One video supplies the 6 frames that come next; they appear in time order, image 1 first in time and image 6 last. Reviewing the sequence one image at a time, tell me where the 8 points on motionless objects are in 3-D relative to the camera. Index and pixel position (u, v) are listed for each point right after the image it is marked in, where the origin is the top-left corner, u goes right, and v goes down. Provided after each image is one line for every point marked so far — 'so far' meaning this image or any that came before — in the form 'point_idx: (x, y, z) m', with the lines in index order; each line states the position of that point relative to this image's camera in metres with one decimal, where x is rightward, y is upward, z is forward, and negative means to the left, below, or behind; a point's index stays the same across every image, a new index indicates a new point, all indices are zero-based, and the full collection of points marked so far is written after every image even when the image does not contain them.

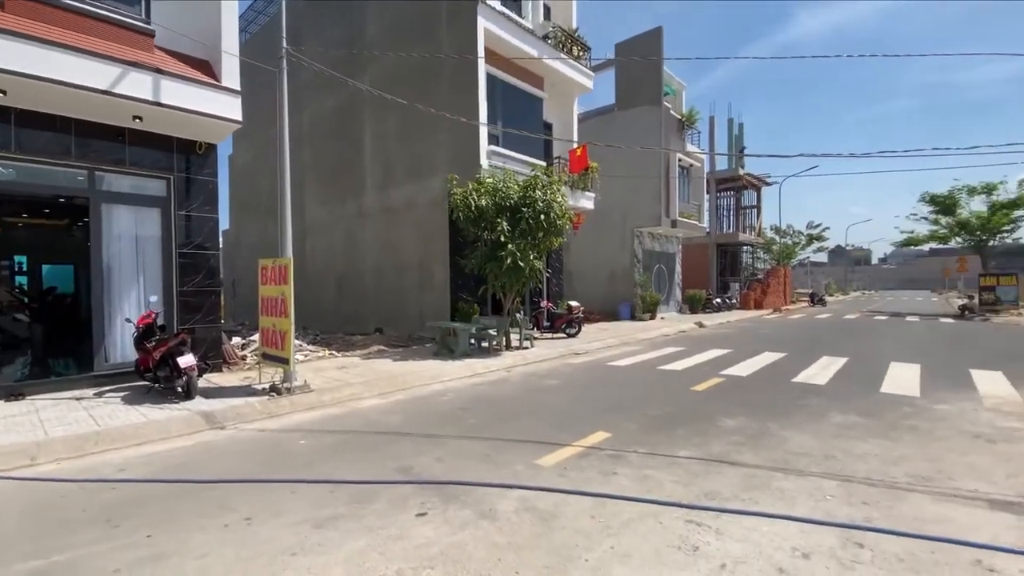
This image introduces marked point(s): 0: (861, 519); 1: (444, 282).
0: (+3.4, -2.2, +4.6) m
1: (-2.5, +0.2, +17.6) m
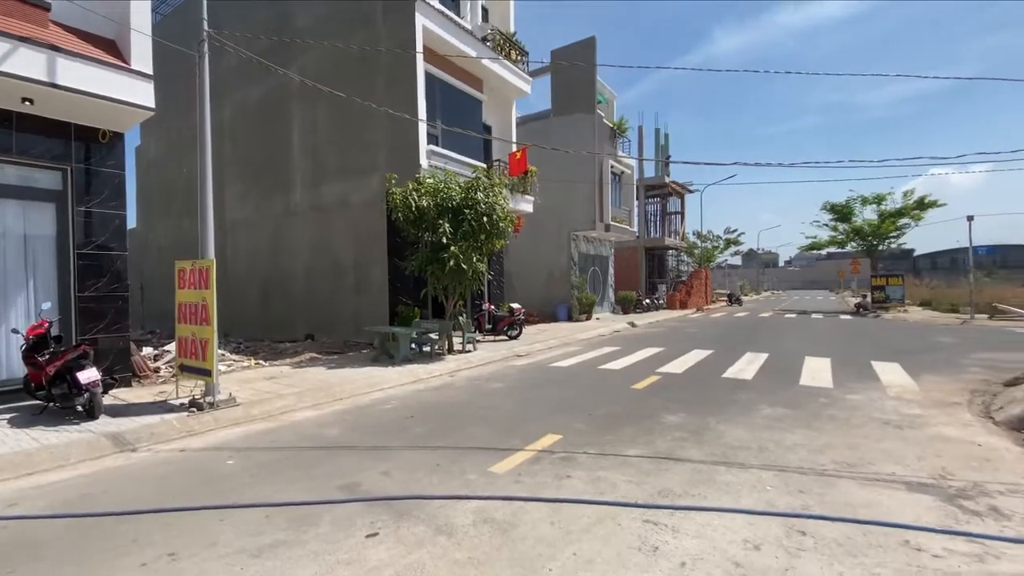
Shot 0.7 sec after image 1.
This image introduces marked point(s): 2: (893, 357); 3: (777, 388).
0: (+3.0, -2.3, +4.9) m
1: (-4.7, +0.1, +17.0) m
2: (+11.8, -2.1, +14.8) m
3: (+5.9, -2.2, +10.7) m
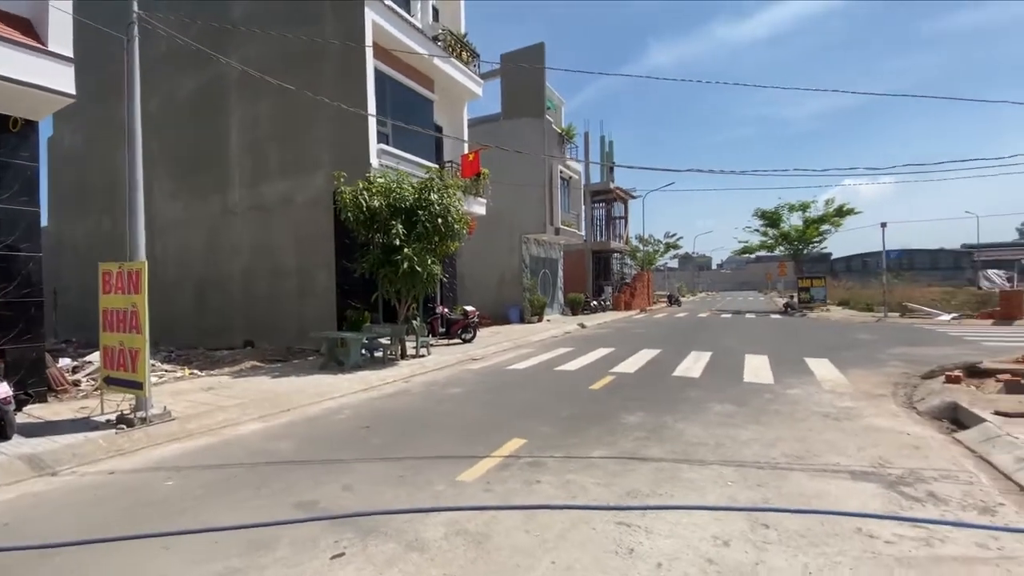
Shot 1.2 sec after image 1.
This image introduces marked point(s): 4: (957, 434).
0: (+2.7, -2.3, +5.1) m
1: (-6.3, 0.0, +16.3) m
2: (+10.4, -2.2, +15.9) m
3: (+5.0, -2.2, +11.2) m
4: (+7.2, -2.4, +7.7) m
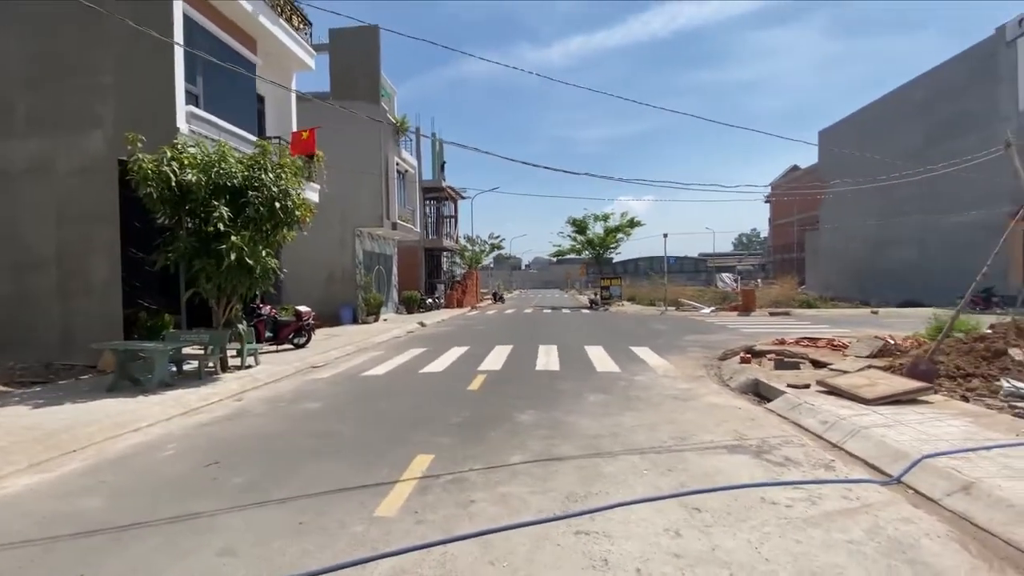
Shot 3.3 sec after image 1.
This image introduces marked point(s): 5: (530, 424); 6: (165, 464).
0: (+1.9, -2.3, +5.5) m
1: (-10.5, +0.1, +12.5) m
2: (+5.0, -2.1, +18.4) m
3: (+1.8, -2.2, +12.0) m
4: (+5.2, -2.3, +9.6) m
5: (+0.3, -2.2, +7.6) m
6: (-4.7, -2.4, +6.5) m
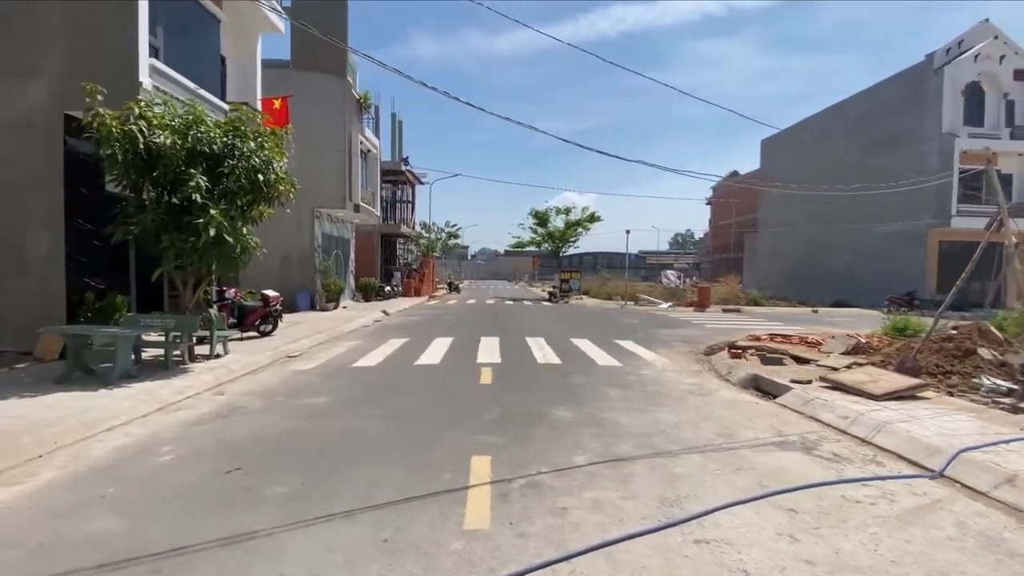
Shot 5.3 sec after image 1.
0: (+2.8, -2.2, +5.4) m
1: (-10.4, +0.7, +10.7) m
2: (+4.2, -1.9, +18.5) m
3: (+1.8, -2.0, +11.8) m
4: (+5.5, -2.3, +9.9) m
5: (+0.9, -2.0, +7.3) m
6: (-3.9, -2.1, +5.5) m
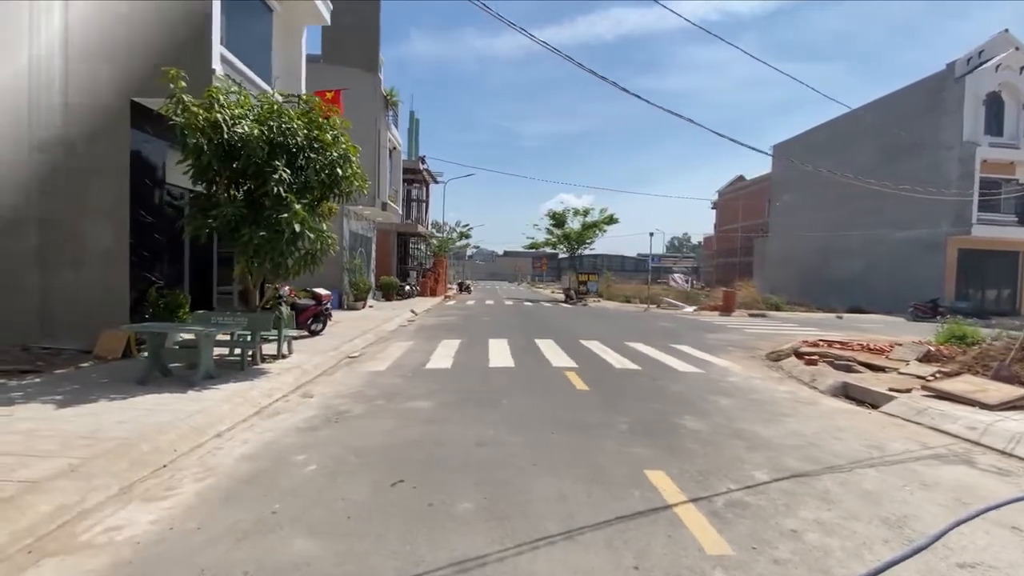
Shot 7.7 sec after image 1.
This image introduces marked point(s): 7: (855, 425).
0: (+4.7, -2.3, +5.0) m
1: (-8.5, +0.8, +10.2) m
2: (+6.0, -2.0, +18.3) m
3: (+3.7, -2.1, +11.5) m
4: (+7.4, -2.4, +9.6) m
5: (+2.8, -2.1, +7.0) m
6: (-2.0, -2.1, +5.1) m
7: (+5.6, -2.3, +7.8) m
